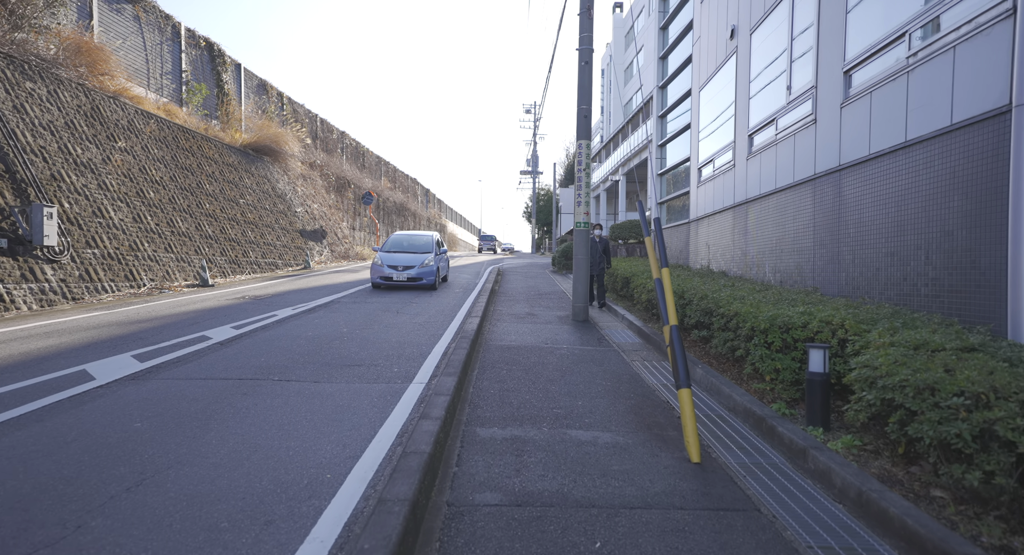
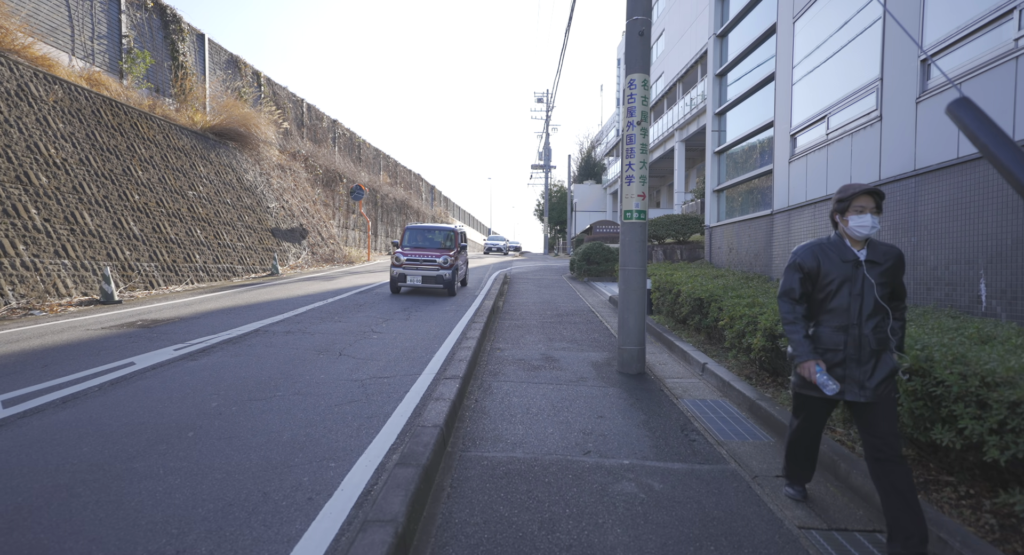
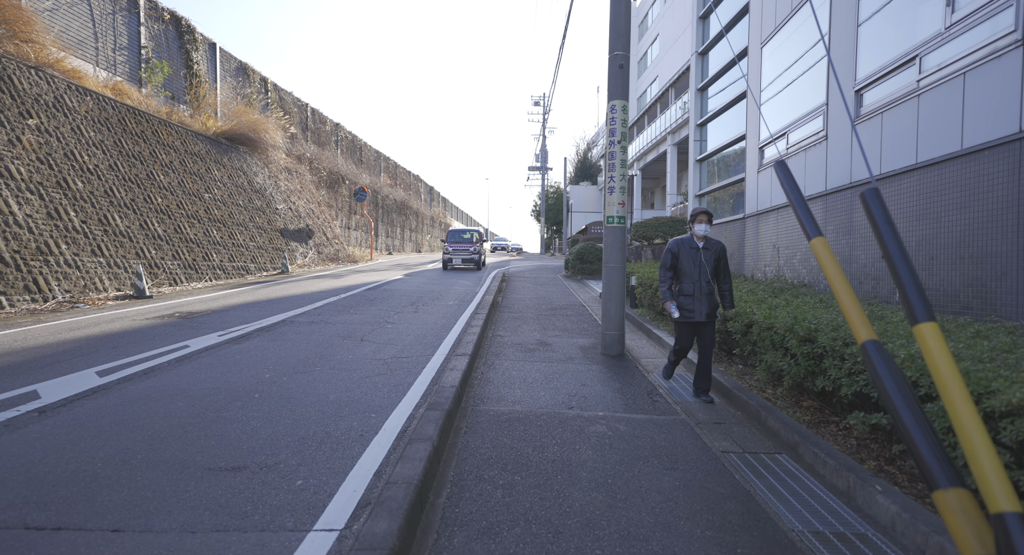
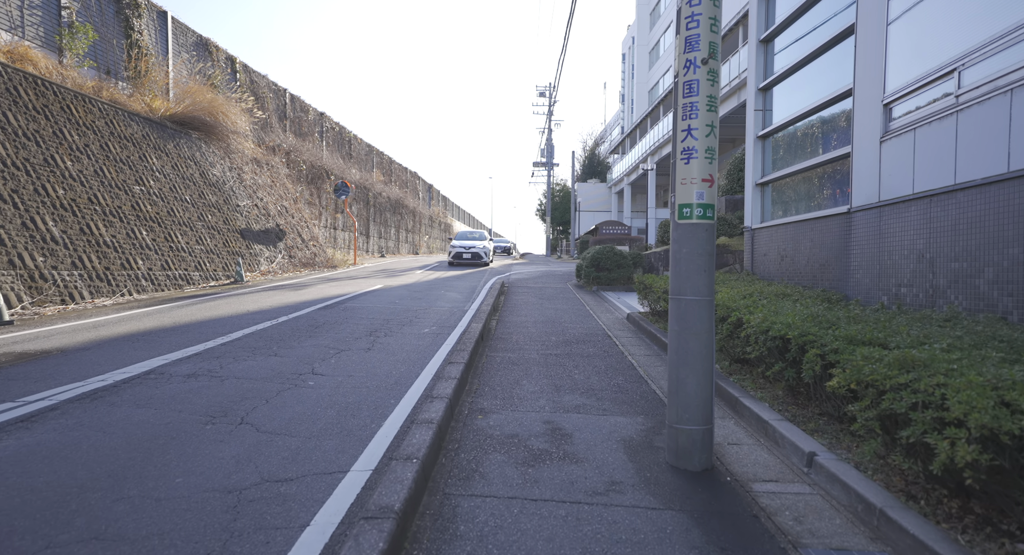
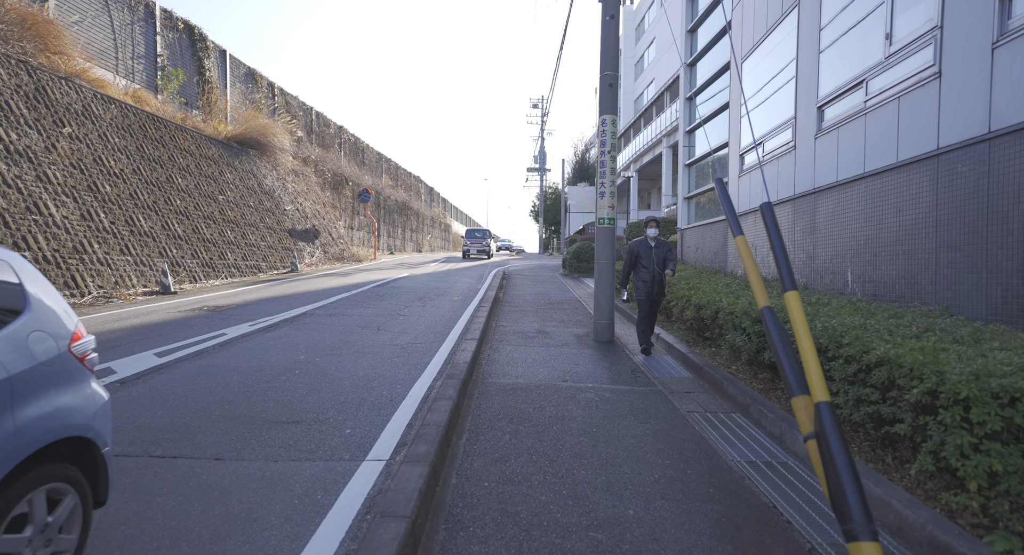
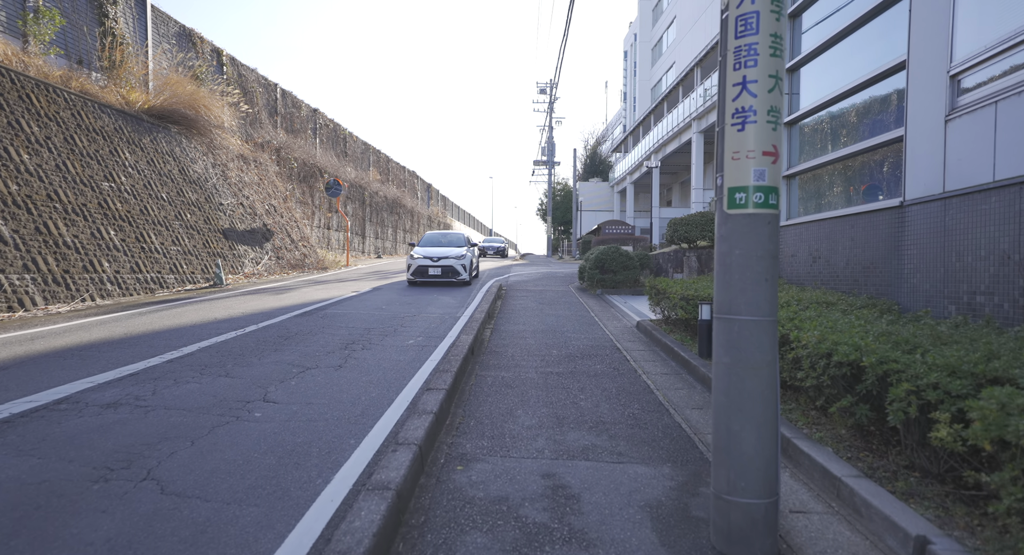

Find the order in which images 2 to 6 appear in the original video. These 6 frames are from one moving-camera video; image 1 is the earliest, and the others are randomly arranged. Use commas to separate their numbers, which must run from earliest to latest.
5, 3, 2, 4, 6
